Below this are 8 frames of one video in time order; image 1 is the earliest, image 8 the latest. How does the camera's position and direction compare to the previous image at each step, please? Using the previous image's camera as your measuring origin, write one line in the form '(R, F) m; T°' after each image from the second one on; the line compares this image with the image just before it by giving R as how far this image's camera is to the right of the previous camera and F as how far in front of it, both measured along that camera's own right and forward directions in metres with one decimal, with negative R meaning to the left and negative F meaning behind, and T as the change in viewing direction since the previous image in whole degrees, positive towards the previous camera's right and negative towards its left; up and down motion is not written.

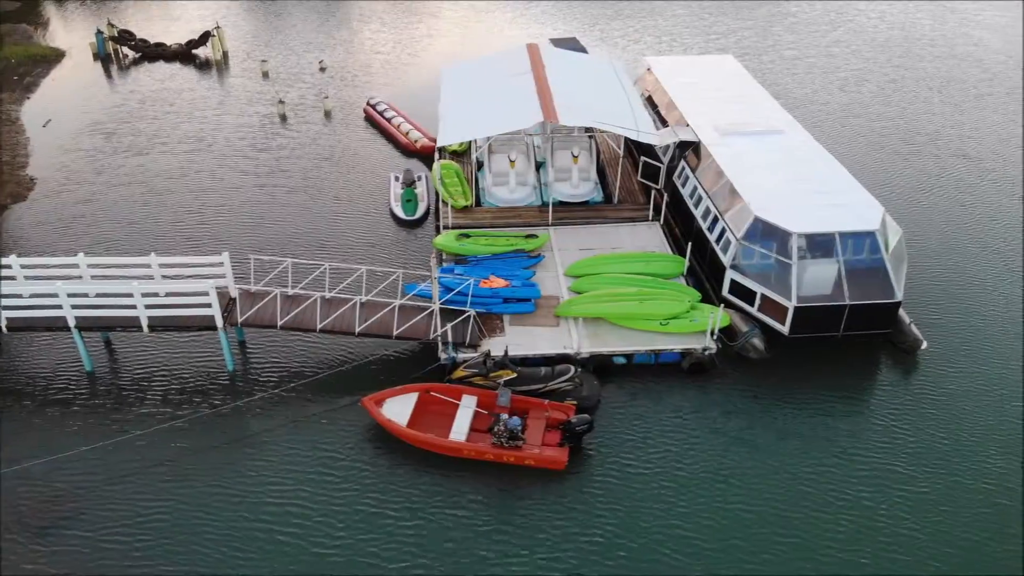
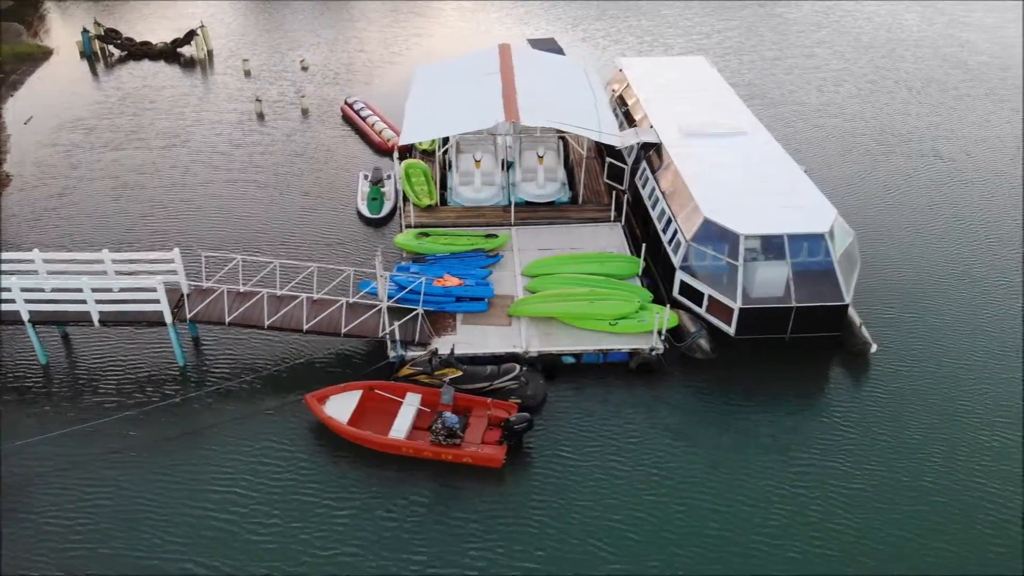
(+1.9, -0.2) m; -1°
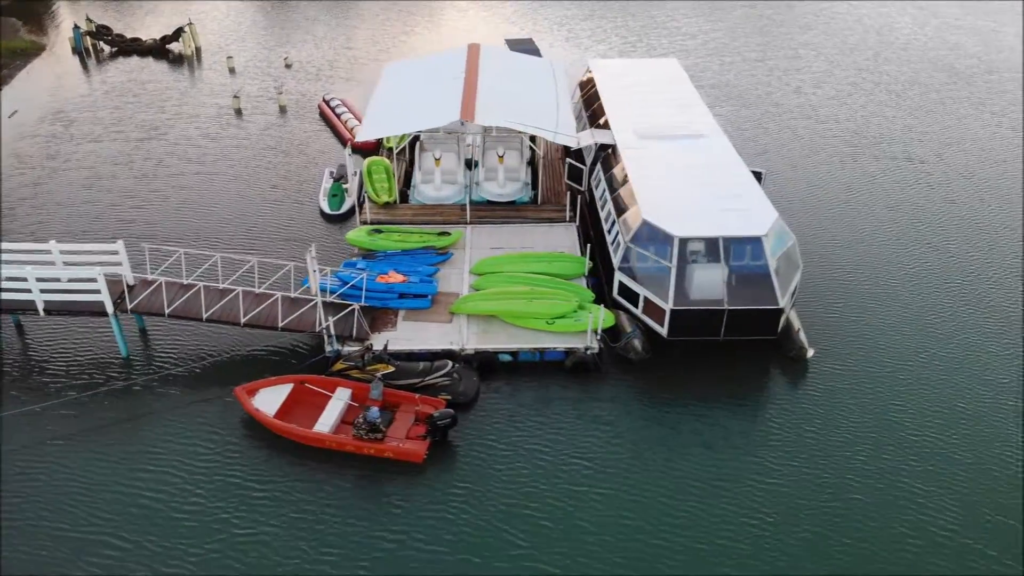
(+2.6, -0.2) m; -2°
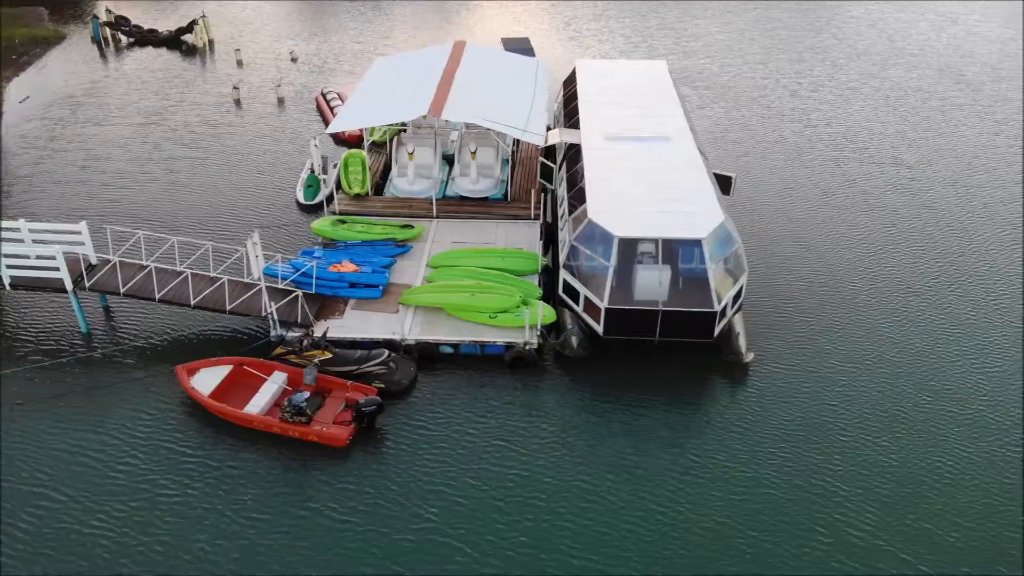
(+3.3, -0.3) m; -3°
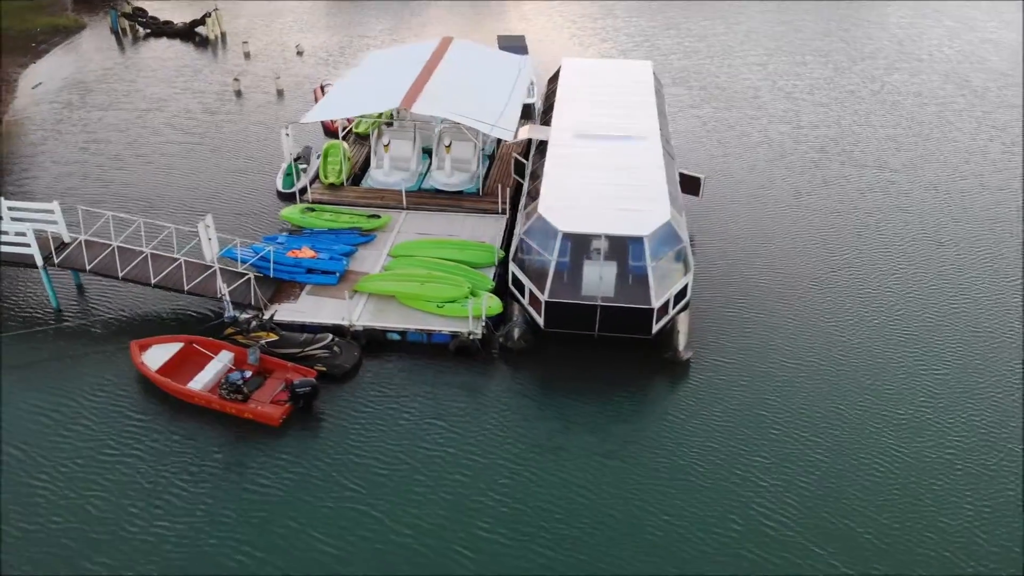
(+3.1, -0.4) m; -3°
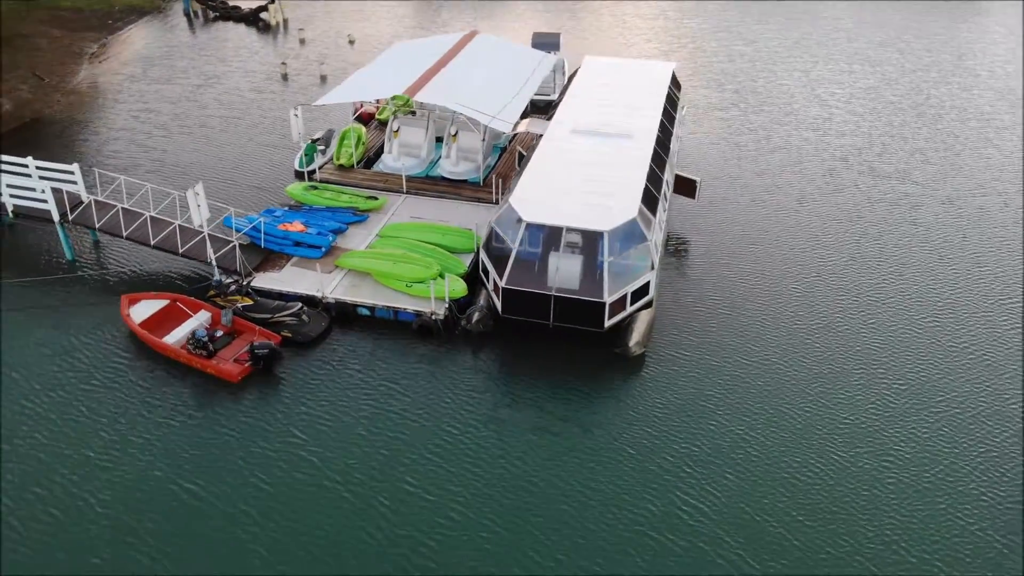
(+4.2, -0.5) m; -7°
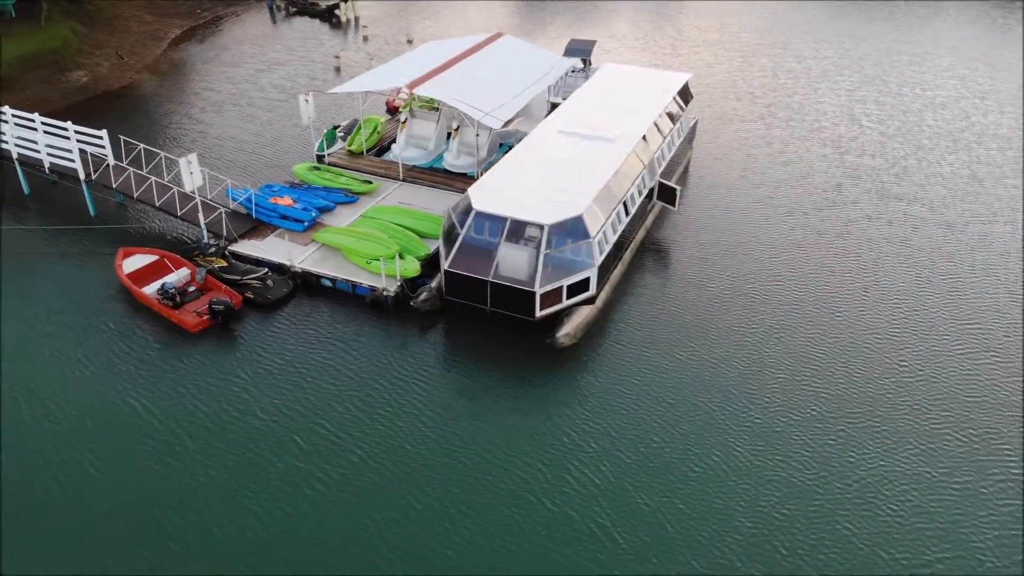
(+5.8, -0.7) m; -8°
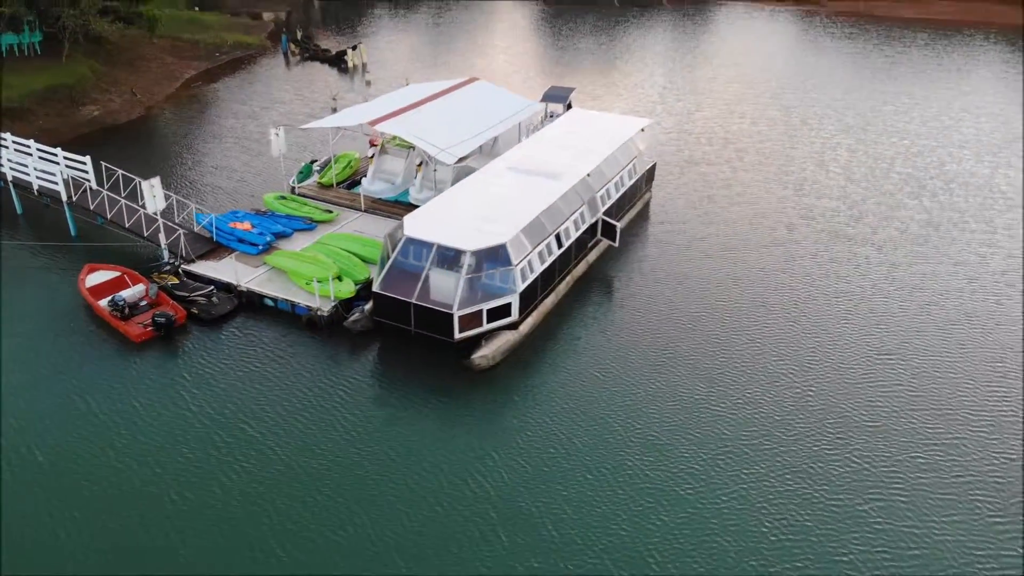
(+4.5, -0.9) m; -4°
